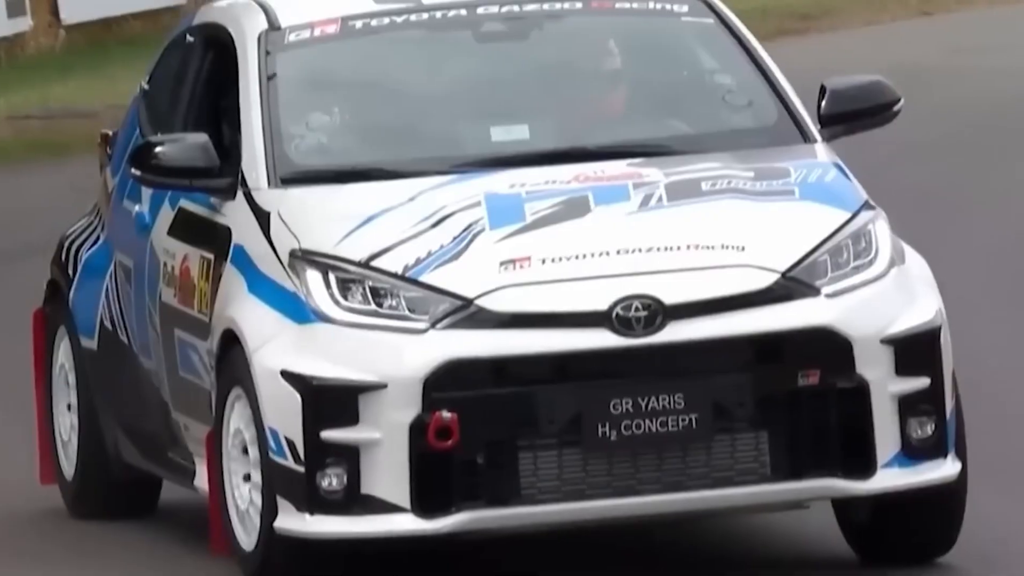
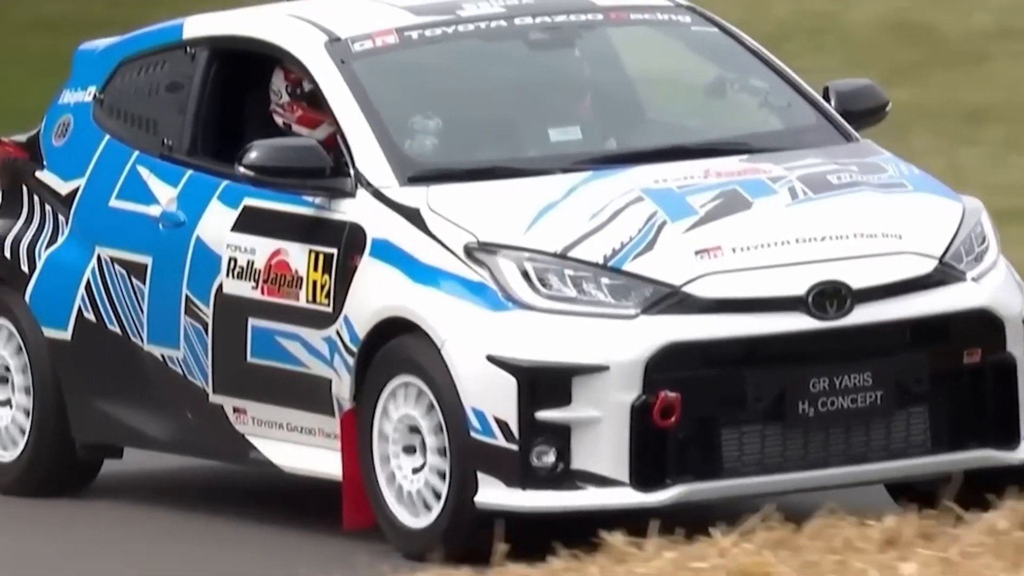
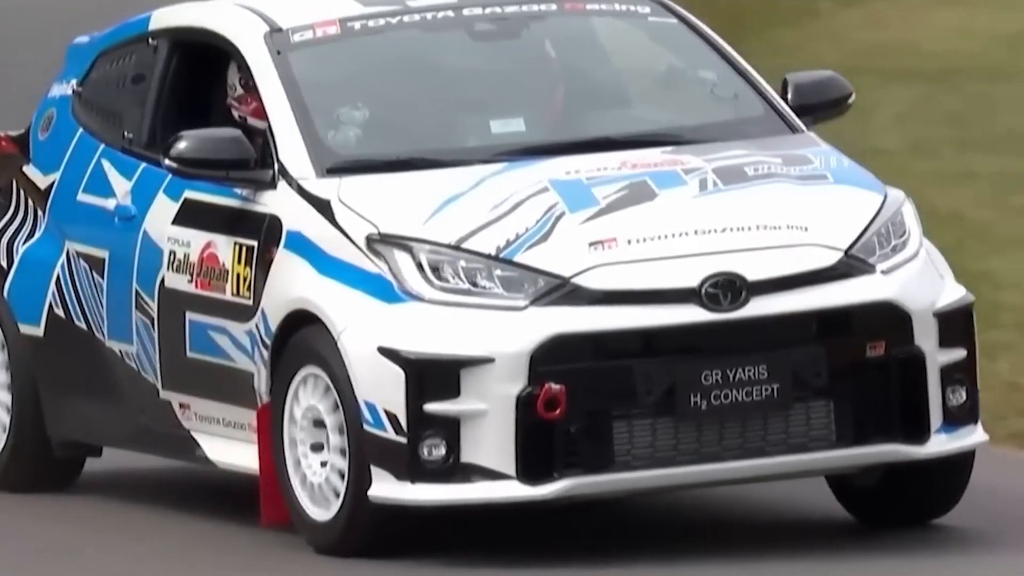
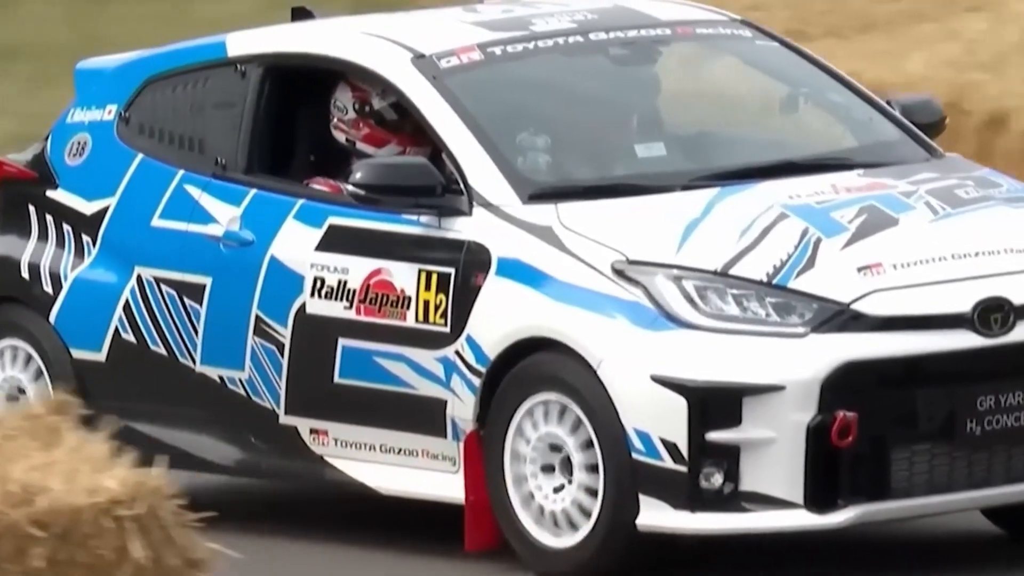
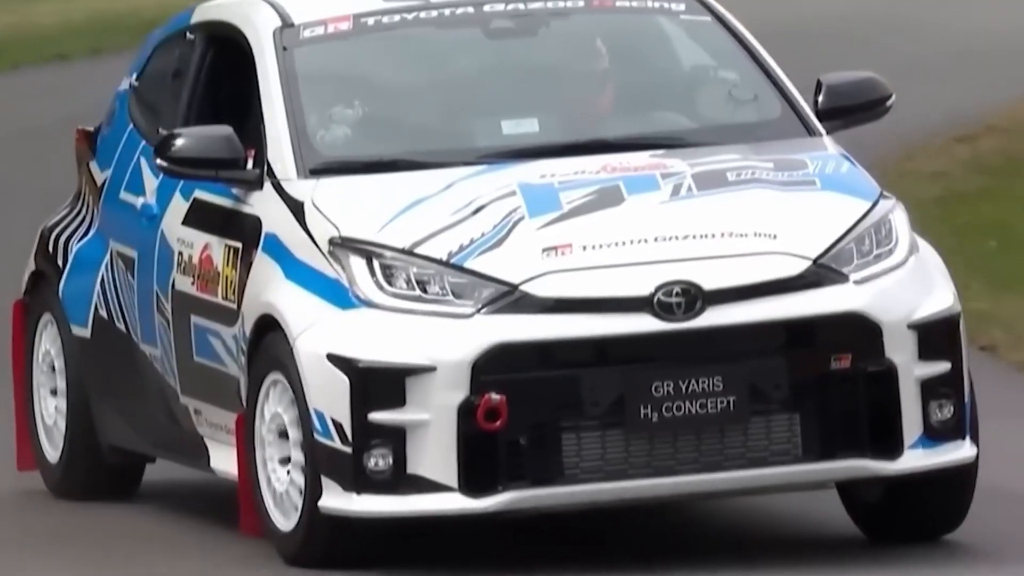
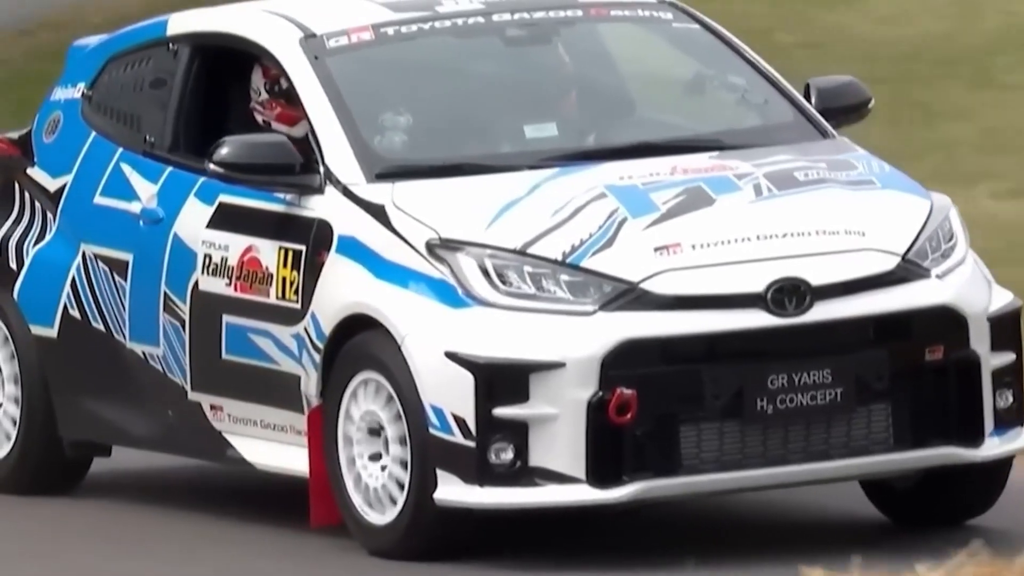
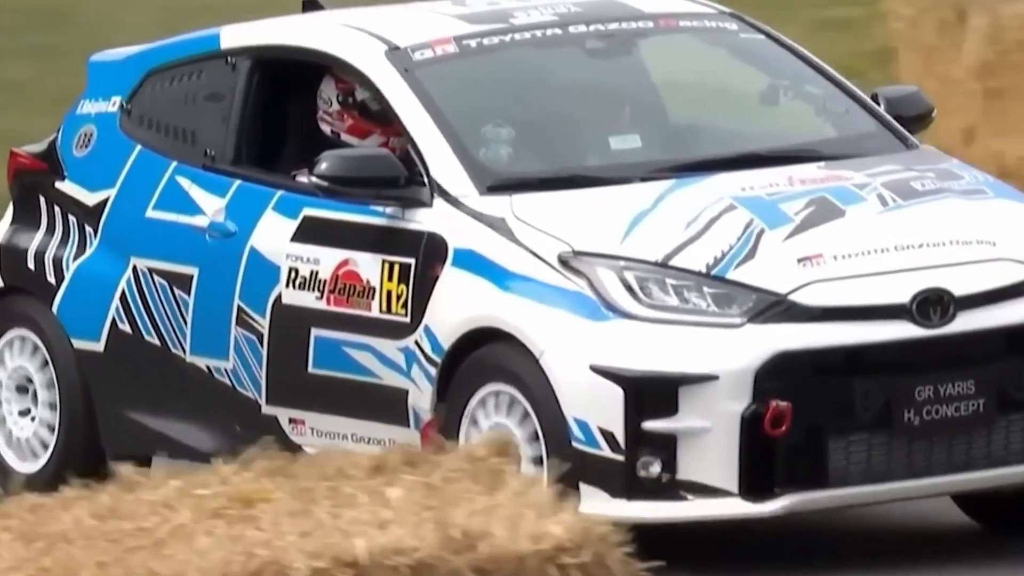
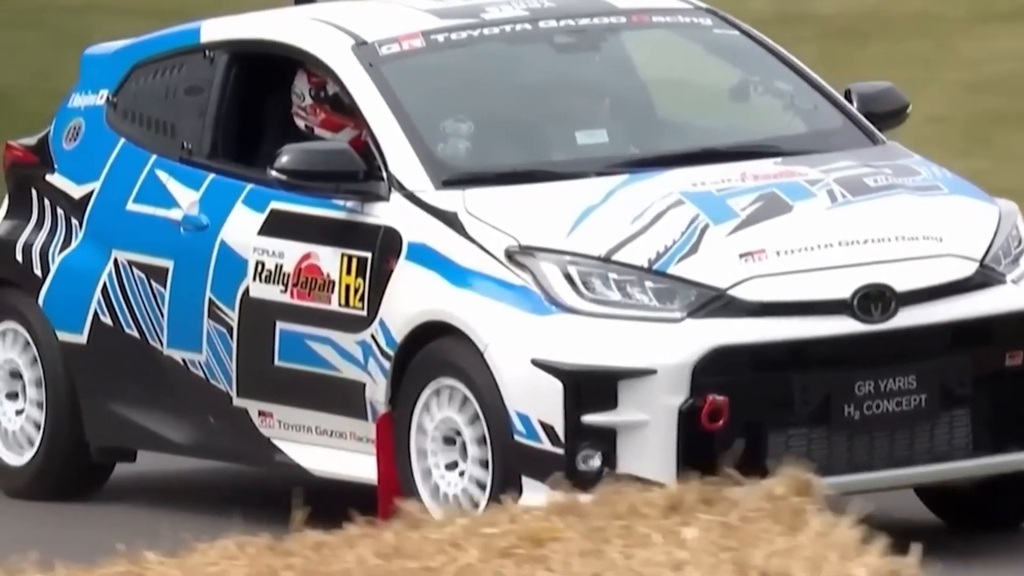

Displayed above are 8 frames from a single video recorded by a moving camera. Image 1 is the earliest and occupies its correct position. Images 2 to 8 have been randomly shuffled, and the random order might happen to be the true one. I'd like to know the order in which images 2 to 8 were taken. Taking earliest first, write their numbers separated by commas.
5, 3, 6, 2, 8, 7, 4
